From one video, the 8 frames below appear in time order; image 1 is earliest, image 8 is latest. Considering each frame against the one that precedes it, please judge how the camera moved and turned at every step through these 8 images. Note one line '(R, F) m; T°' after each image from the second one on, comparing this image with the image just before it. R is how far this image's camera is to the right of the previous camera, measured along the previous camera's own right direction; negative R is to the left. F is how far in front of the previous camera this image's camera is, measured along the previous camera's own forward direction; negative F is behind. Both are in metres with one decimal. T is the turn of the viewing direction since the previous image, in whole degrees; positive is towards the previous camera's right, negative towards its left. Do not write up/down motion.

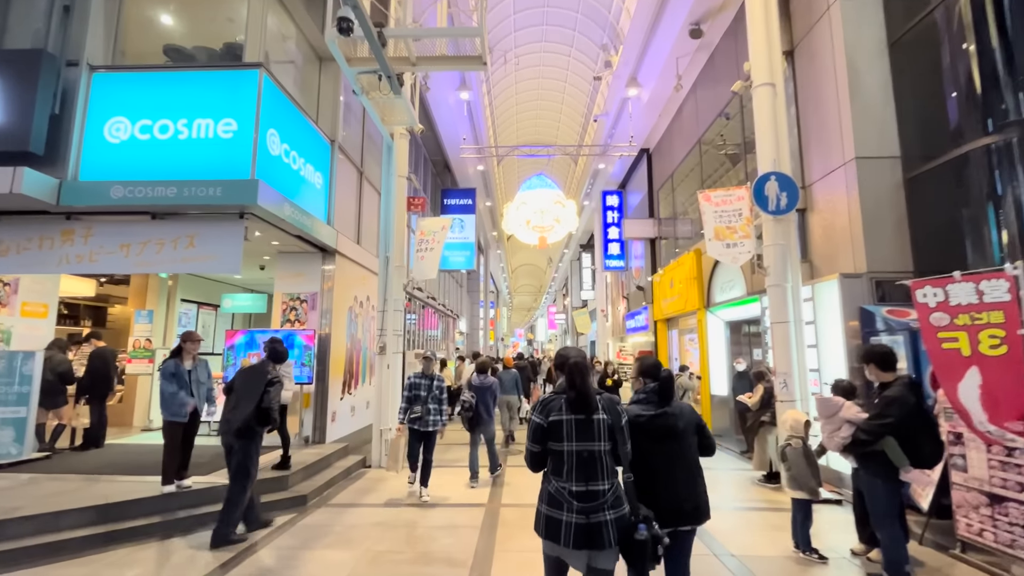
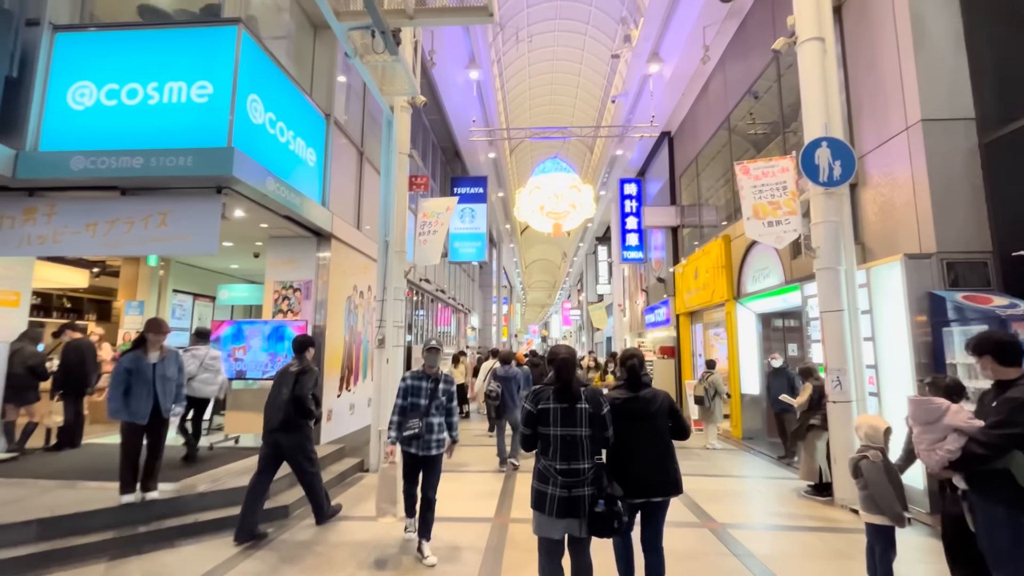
(0.0, +0.7) m; -2°
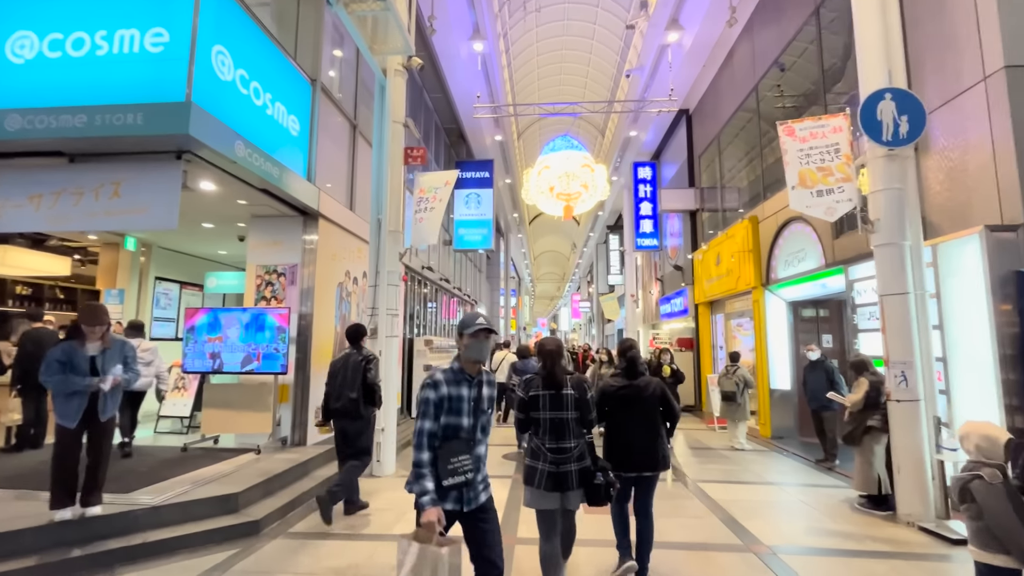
(0.0, +0.7) m; -1°
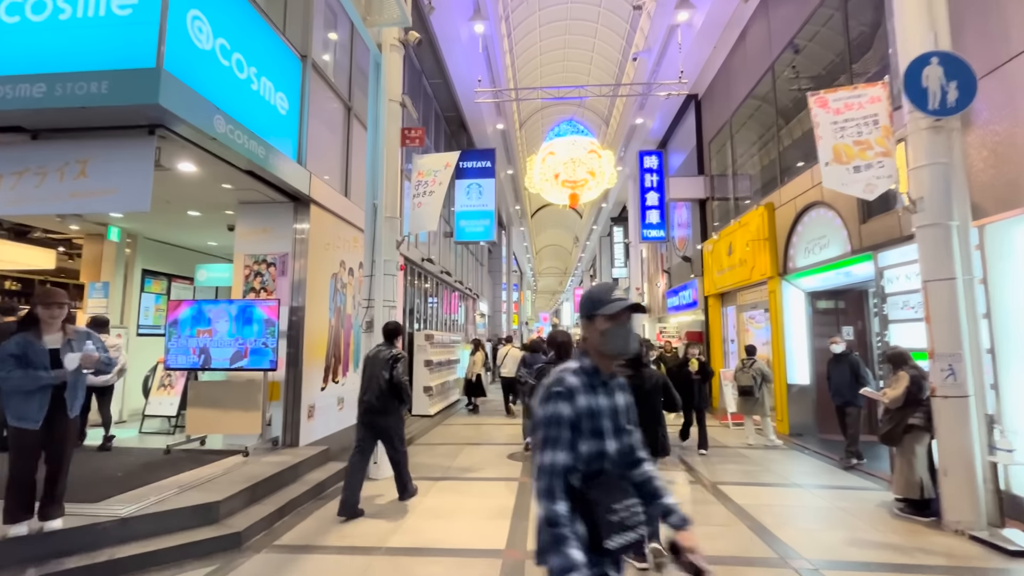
(0.0, +0.4) m; 0°
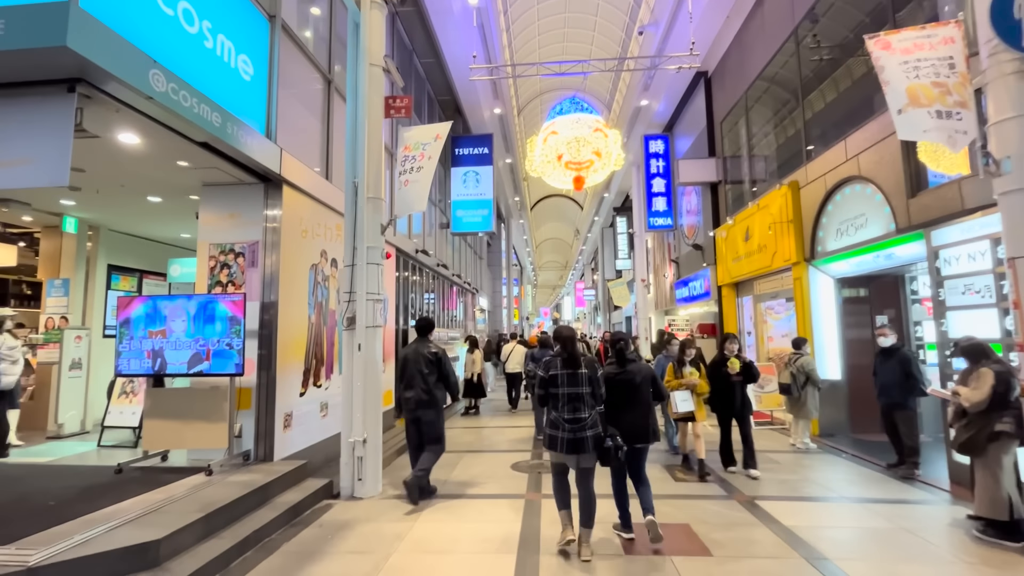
(0.0, +0.7) m; 0°
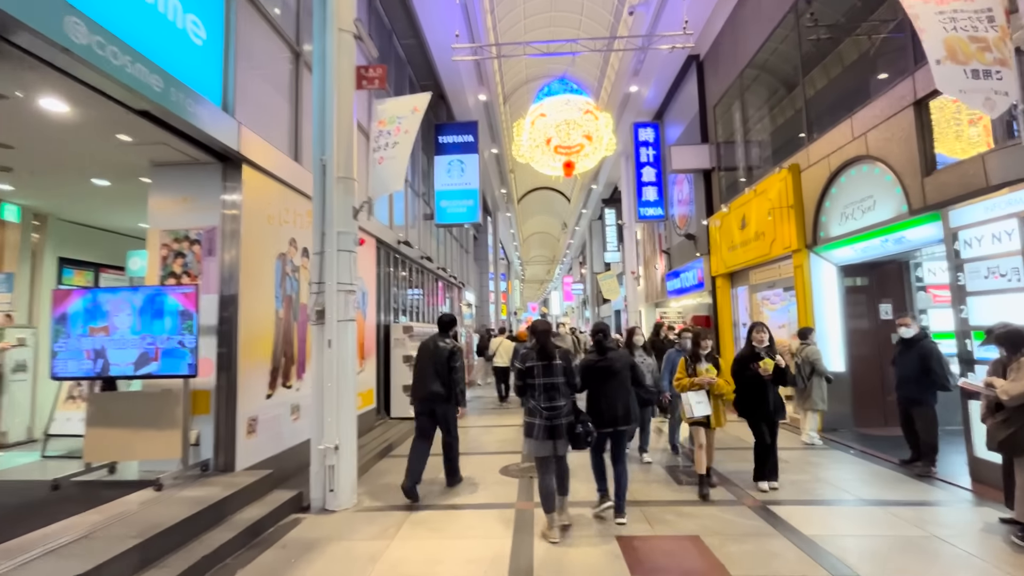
(0.0, +0.4) m; +1°
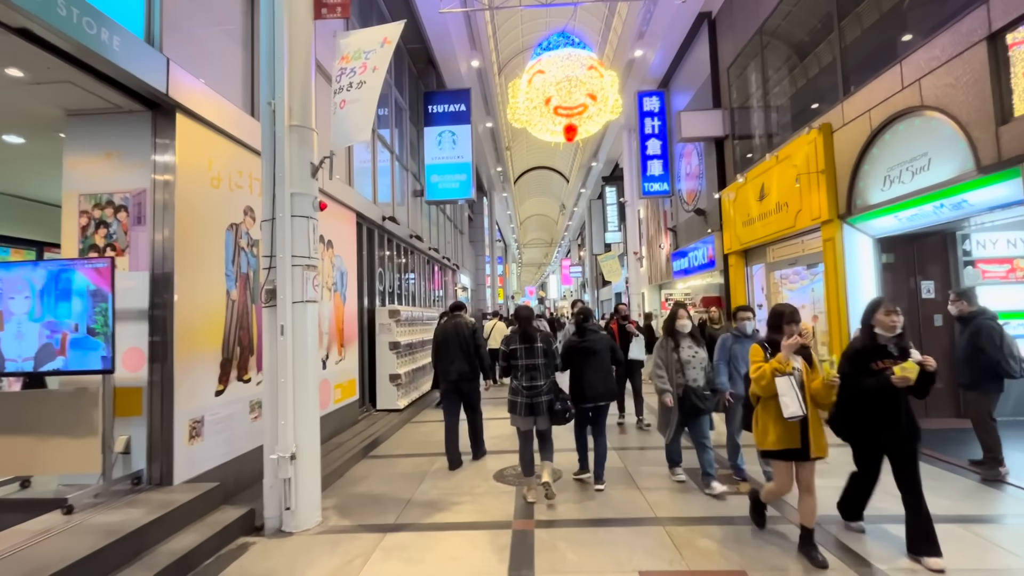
(0.0, +0.8) m; 0°
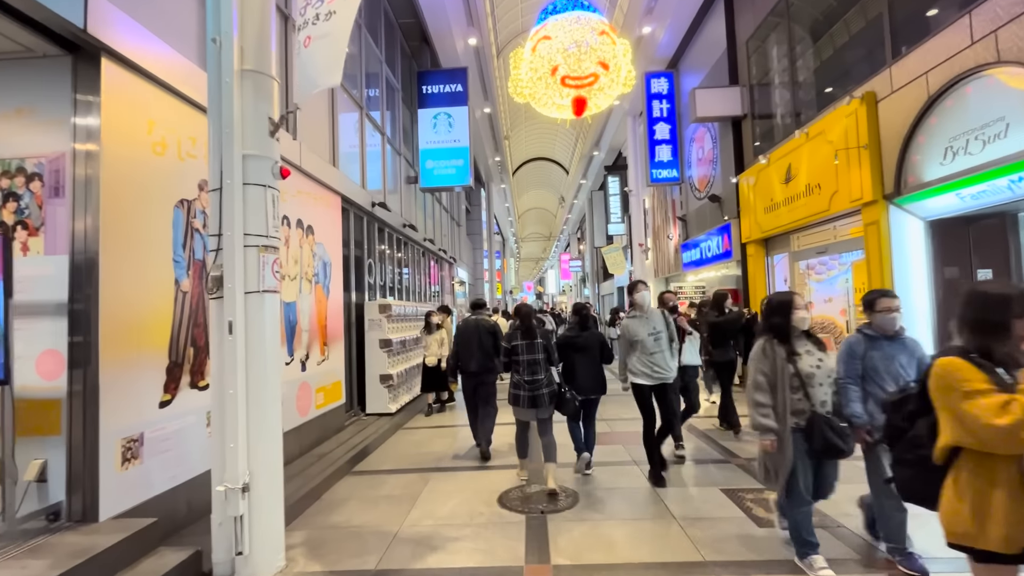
(-0.1, +0.7) m; 0°
